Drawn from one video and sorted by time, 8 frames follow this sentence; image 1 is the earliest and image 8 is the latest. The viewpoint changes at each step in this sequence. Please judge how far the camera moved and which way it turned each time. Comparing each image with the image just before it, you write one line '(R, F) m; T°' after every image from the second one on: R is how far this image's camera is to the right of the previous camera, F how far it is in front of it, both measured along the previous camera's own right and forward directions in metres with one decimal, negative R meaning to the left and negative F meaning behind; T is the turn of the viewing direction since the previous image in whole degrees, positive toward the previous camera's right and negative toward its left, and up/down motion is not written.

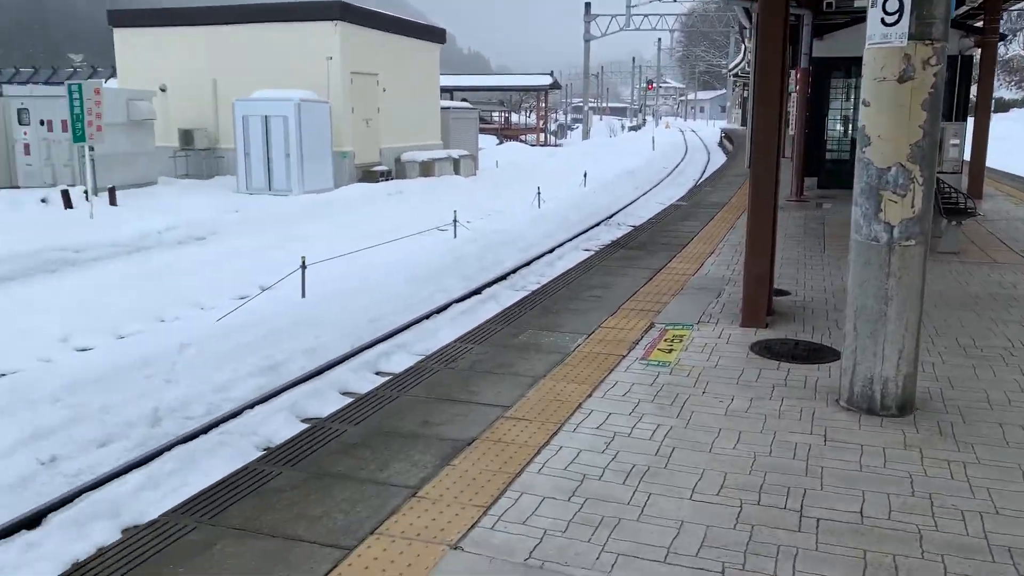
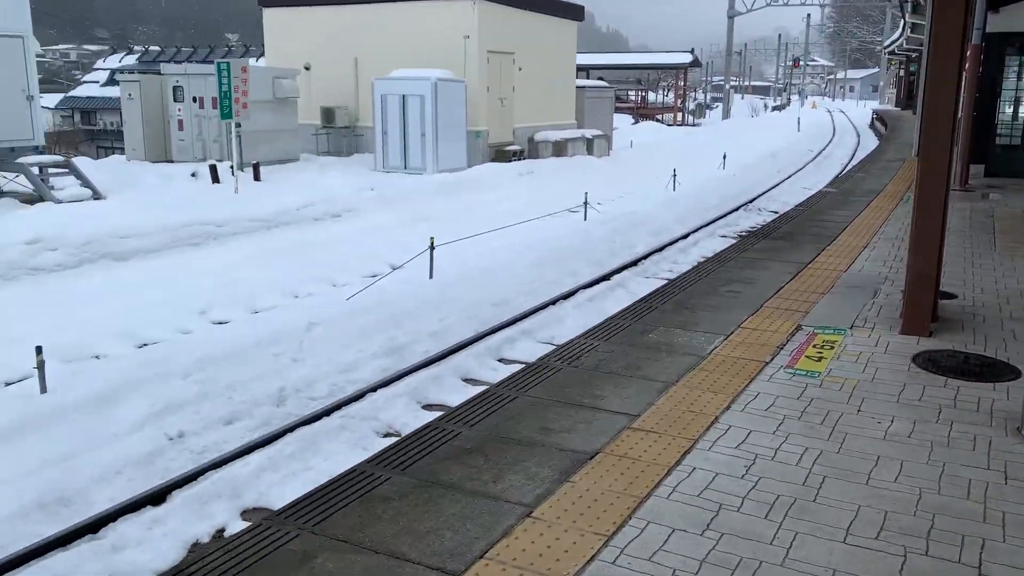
(0.0, +0.3) m; -8°
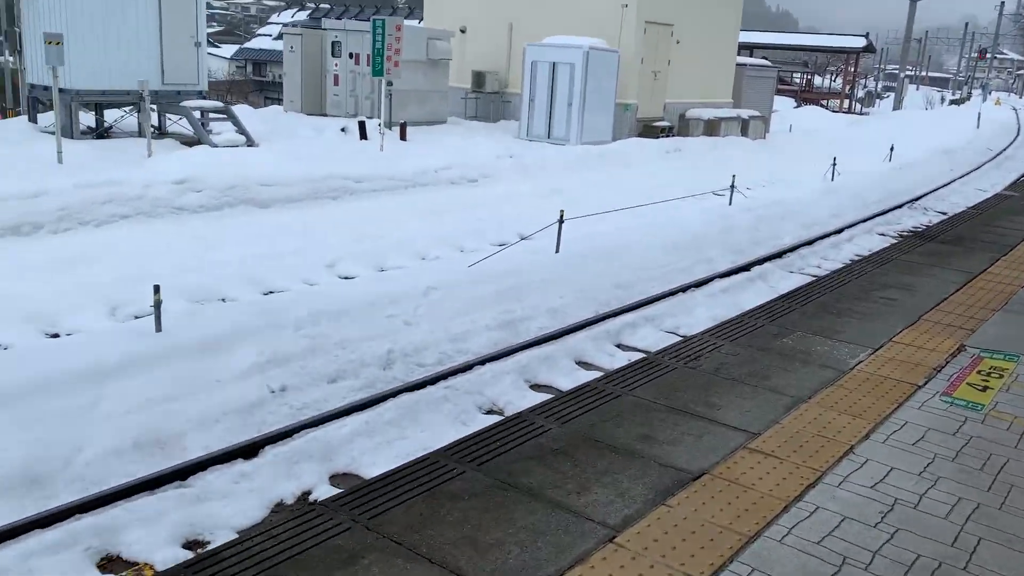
(+0.1, +0.4) m; -9°
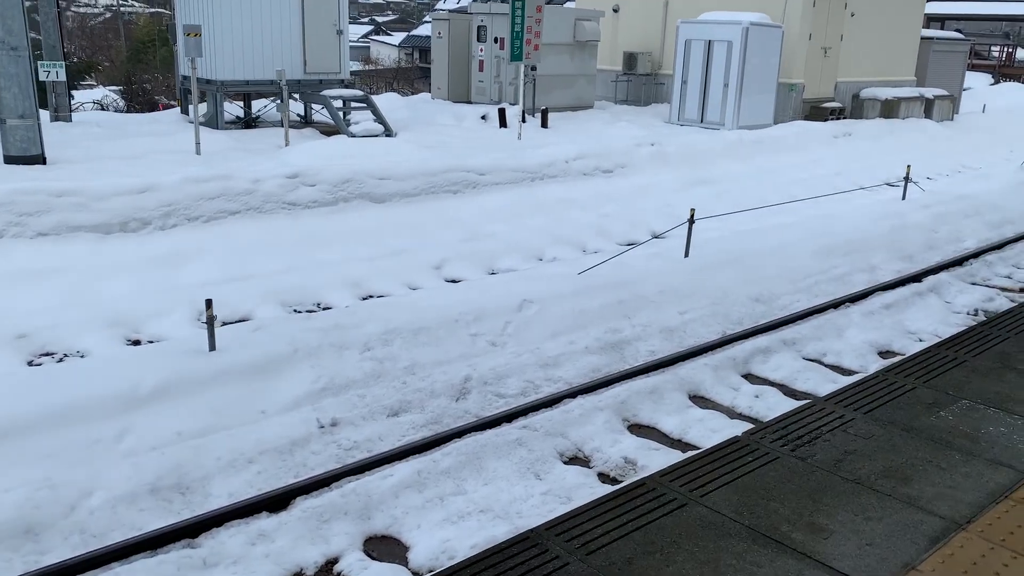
(+0.4, +1.0) m; -11°
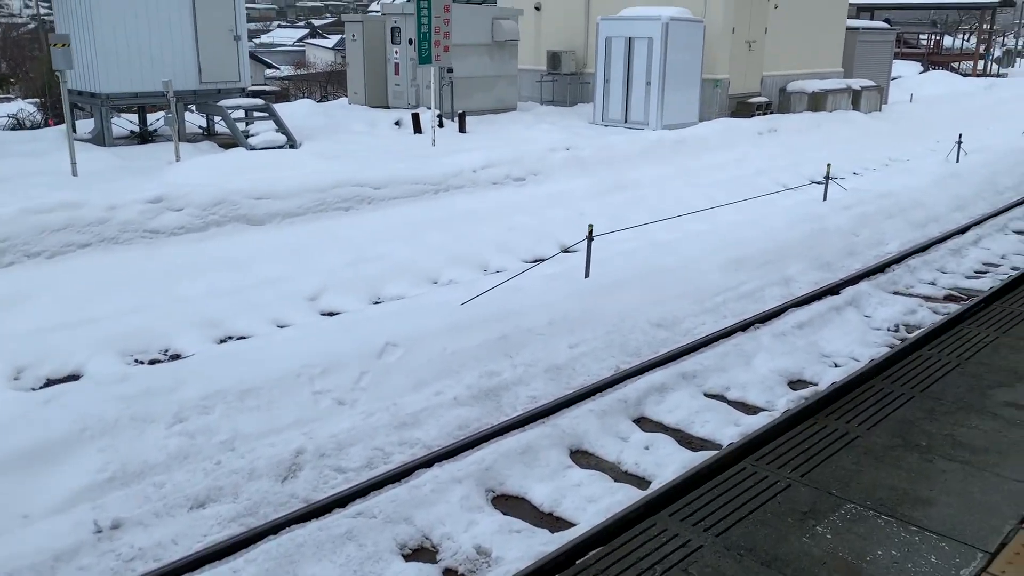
(+0.6, +0.8) m; +3°
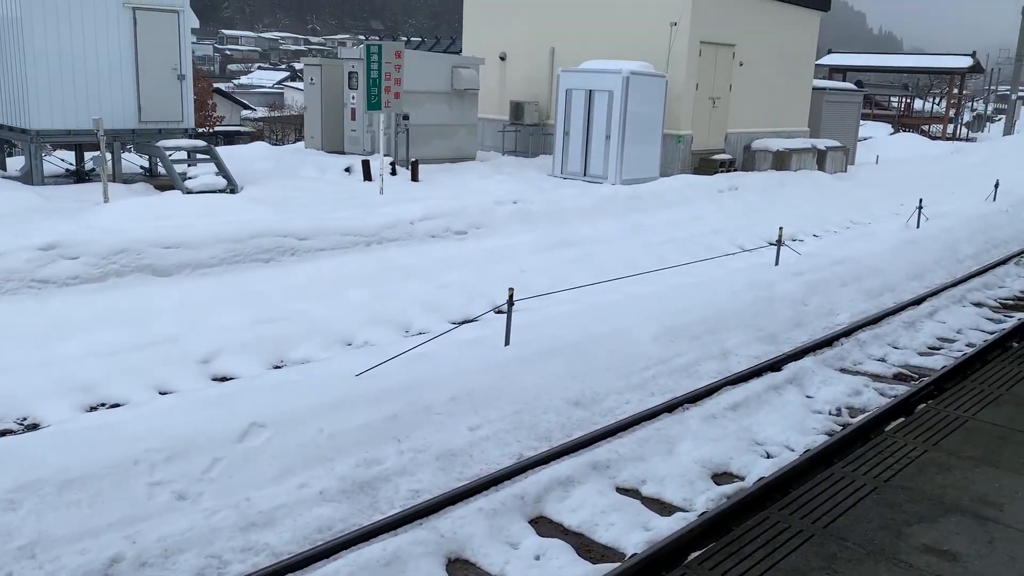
(+0.5, +0.7) m; +1°
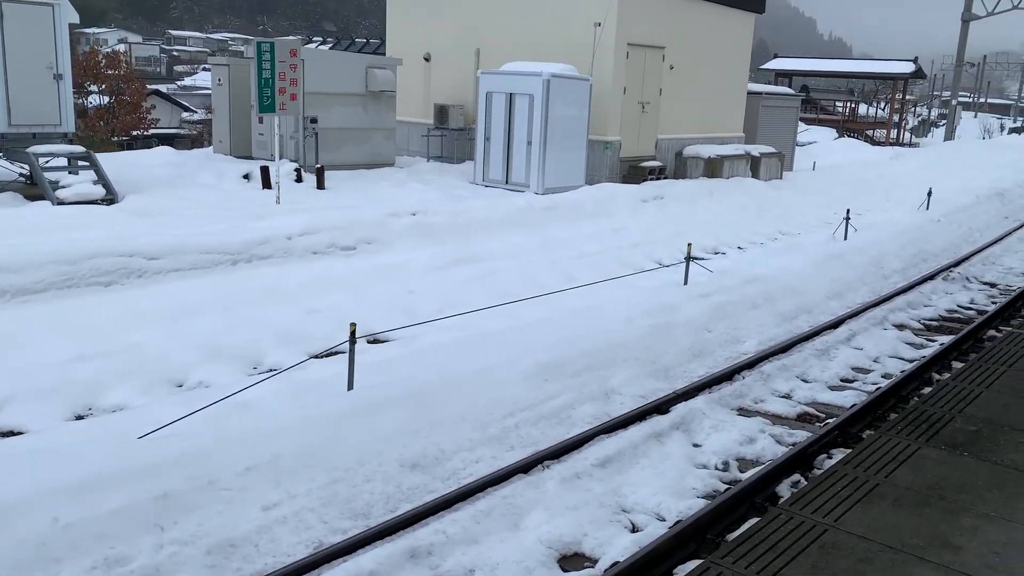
(+0.8, +1.0) m; +3°
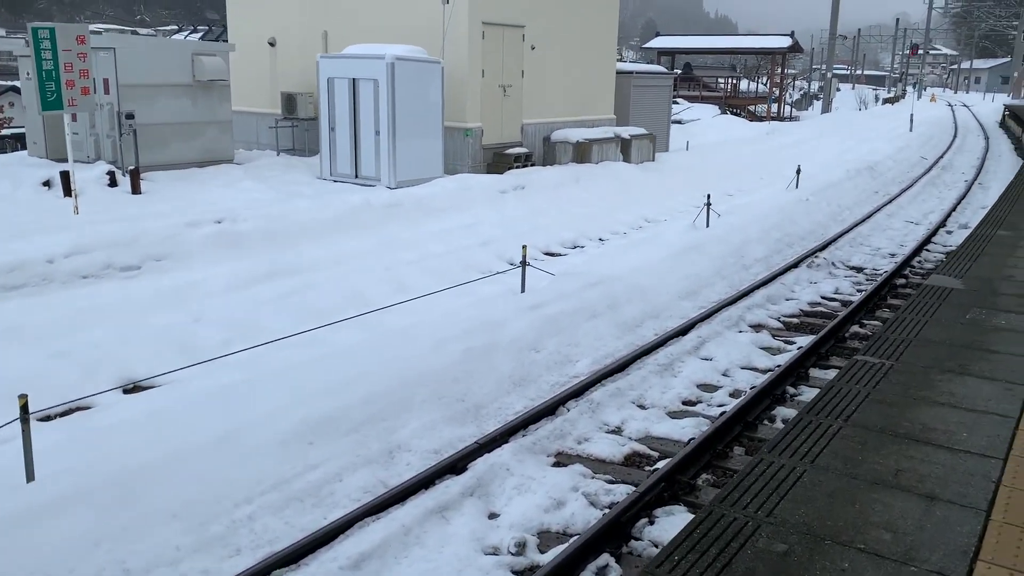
(+1.0, +1.3) m; +6°
